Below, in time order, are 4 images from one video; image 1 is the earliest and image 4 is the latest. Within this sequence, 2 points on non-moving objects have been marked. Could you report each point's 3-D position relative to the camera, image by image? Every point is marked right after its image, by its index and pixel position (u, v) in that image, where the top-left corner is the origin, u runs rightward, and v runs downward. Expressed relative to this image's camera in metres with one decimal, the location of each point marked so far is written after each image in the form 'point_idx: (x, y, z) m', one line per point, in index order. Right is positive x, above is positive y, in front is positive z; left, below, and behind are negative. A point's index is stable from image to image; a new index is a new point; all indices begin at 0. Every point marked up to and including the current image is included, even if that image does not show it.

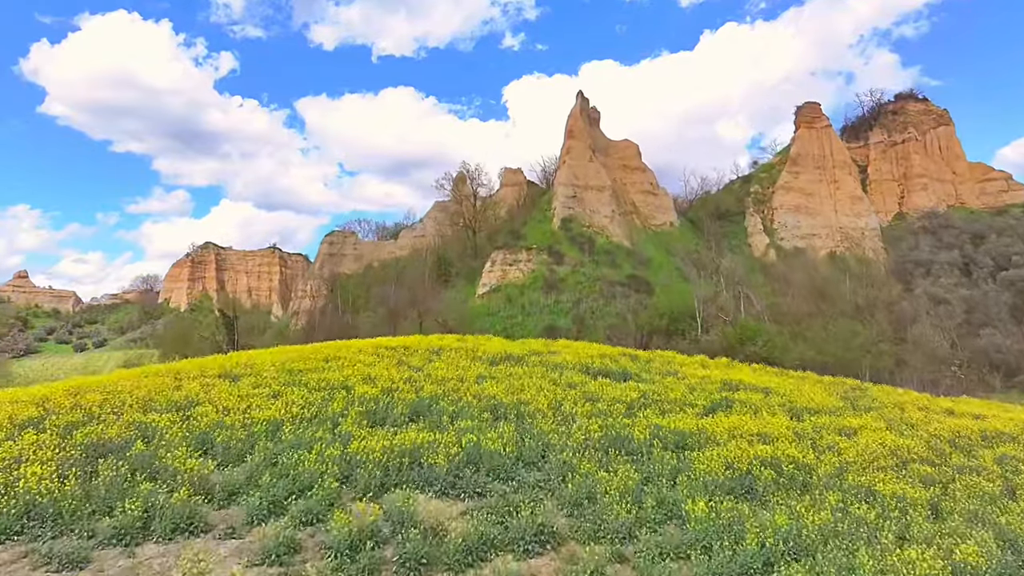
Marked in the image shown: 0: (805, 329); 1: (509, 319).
0: (+7.6, -1.0, +18.4) m
1: (-0.1, -0.8, +18.1) m
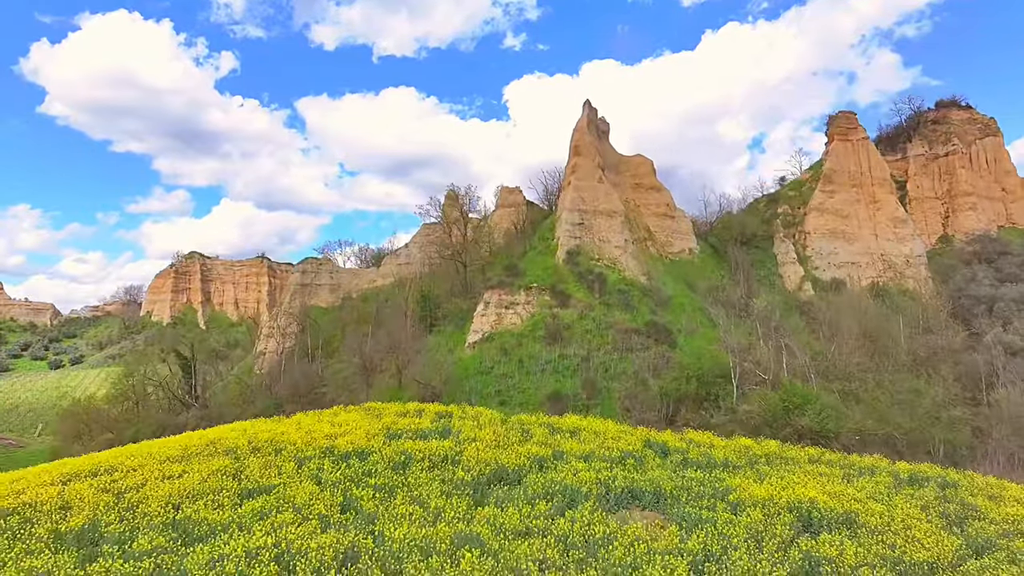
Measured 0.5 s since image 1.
0: (+7.5, -2.2, +15.3) m
1: (-0.1, -1.9, +15.0) m
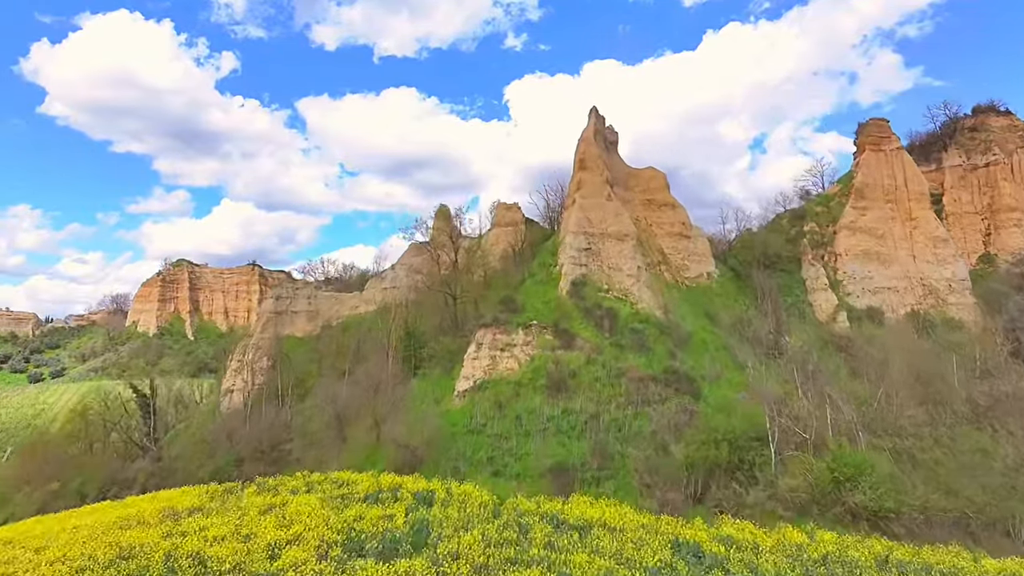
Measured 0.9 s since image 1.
0: (+7.4, -3.0, +13.0) m
1: (-0.2, -2.7, +12.7) m
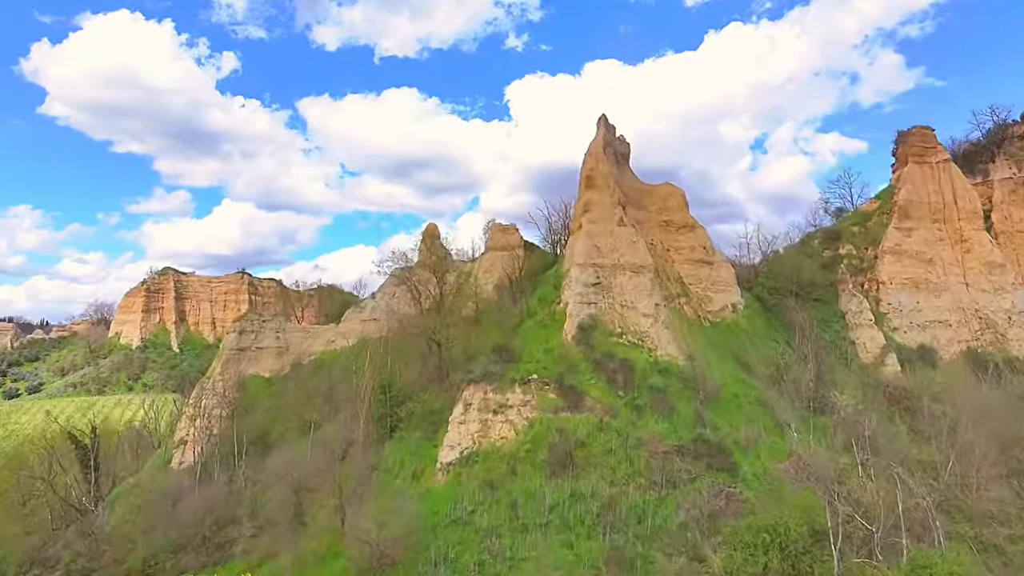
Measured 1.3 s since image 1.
0: (+7.3, -3.8, +10.4) m
1: (-0.3, -3.5, +10.1) m
